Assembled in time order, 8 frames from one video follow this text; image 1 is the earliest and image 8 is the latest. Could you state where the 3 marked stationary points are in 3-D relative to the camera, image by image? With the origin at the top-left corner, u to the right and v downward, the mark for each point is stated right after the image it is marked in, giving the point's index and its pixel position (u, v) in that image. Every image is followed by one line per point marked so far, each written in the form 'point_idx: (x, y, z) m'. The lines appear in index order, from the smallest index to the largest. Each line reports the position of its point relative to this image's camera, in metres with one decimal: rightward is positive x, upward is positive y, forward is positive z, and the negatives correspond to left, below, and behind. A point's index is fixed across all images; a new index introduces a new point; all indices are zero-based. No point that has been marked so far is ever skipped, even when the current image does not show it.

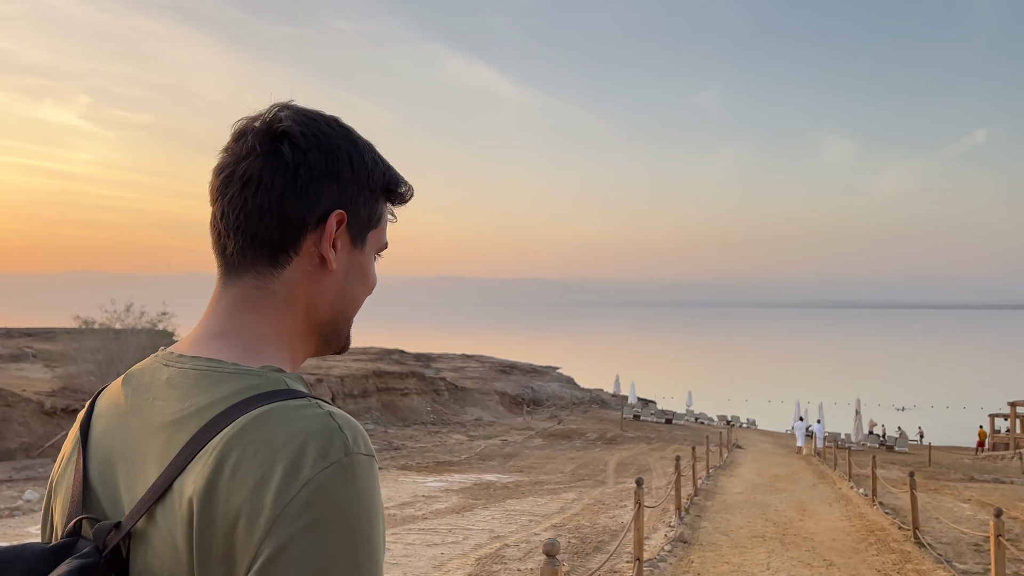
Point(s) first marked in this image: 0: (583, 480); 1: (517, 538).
0: (+1.6, -4.4, +19.3) m
1: (0.0, -2.9, +9.5) m
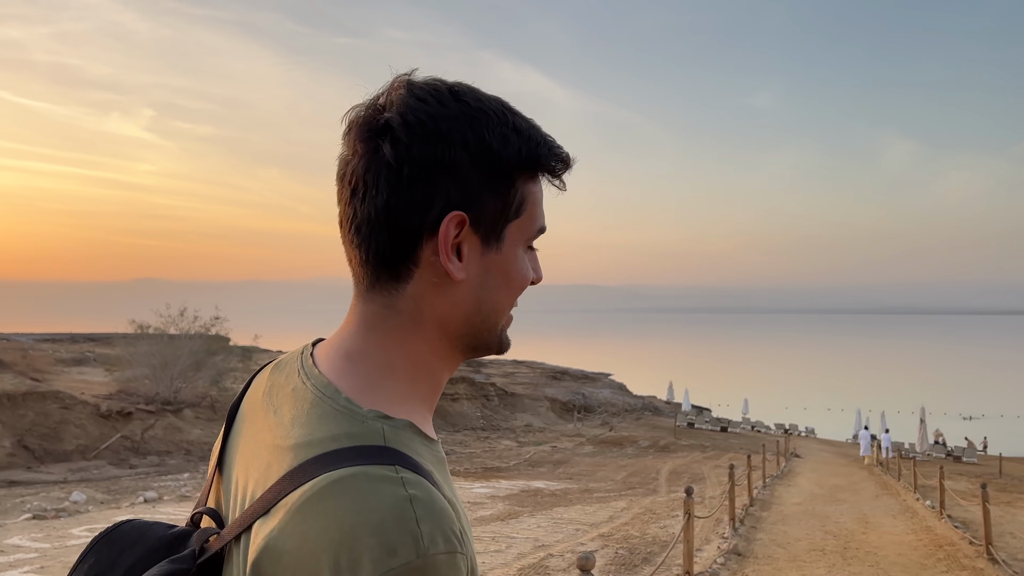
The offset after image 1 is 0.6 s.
0: (+2.8, -4.5, +18.8) m
1: (+0.5, -2.9, +9.2) m
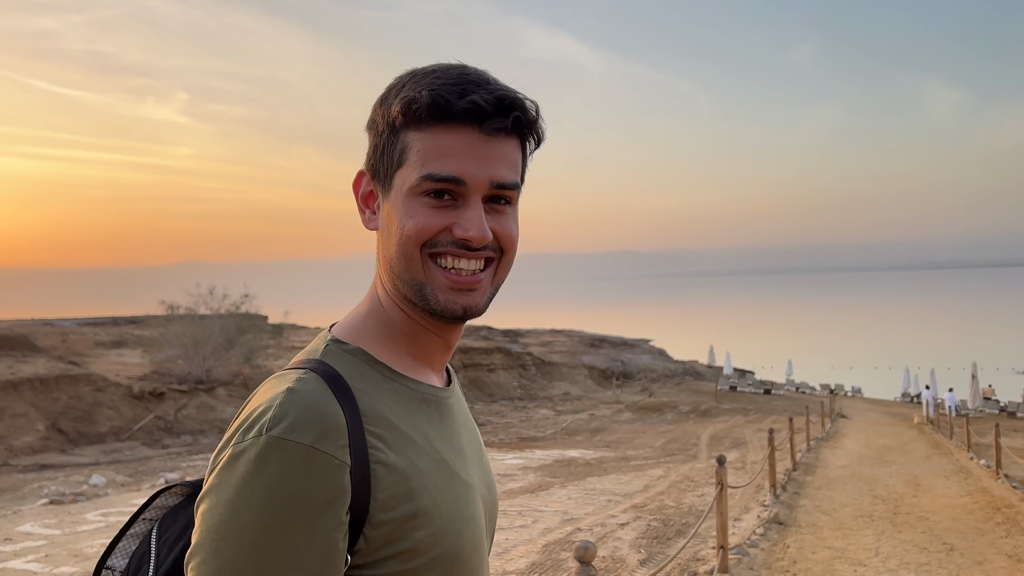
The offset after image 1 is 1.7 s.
0: (+3.5, -3.7, +18.3) m
1: (+0.8, -2.5, +8.8) m
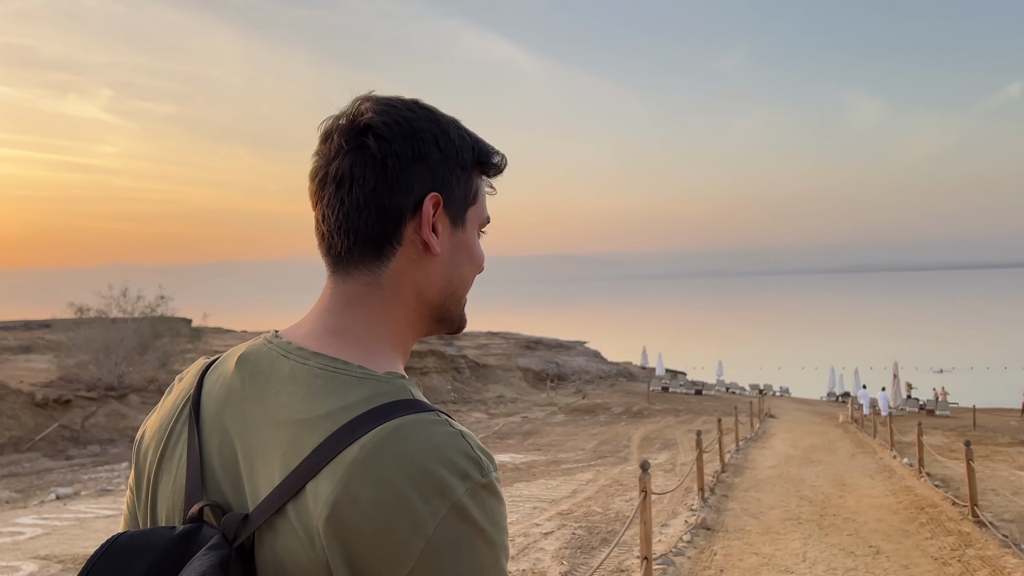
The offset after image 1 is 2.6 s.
0: (+2.0, -3.7, +18.1) m
1: (0.0, -2.4, +8.4) m
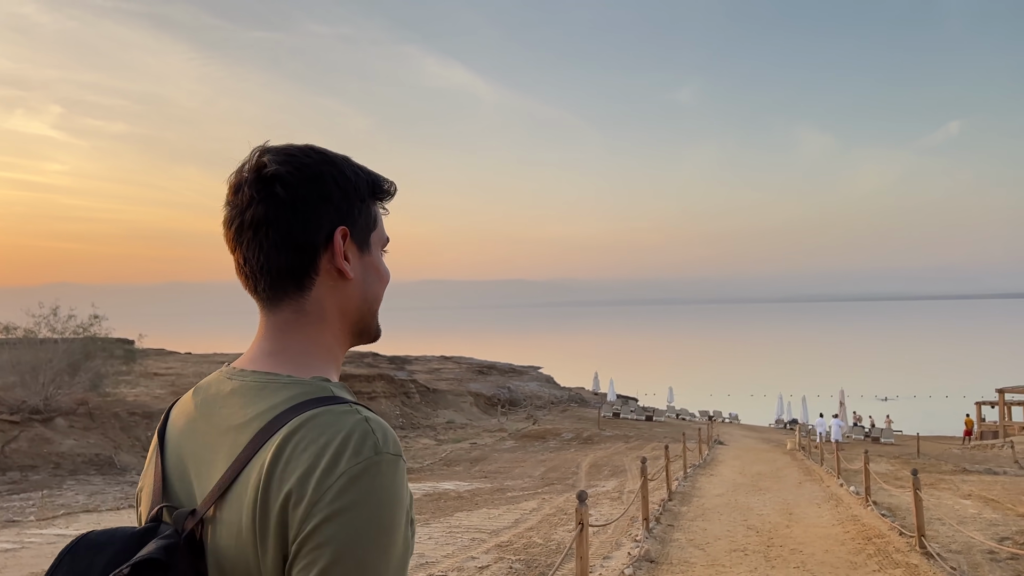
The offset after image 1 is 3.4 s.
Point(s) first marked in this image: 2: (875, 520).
0: (+0.8, -4.2, +17.7) m
1: (-0.6, -2.6, +7.9) m
2: (+4.8, -3.1, +11.1) m
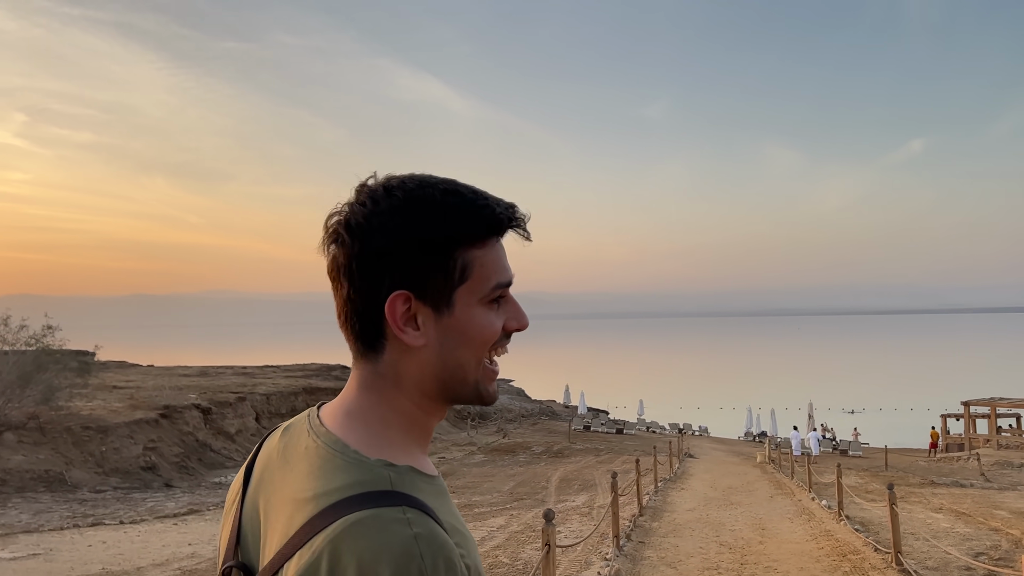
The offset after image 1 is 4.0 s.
0: (+0.2, -4.4, +17.3) m
1: (-0.9, -2.7, +7.5) m
2: (+4.4, -3.2, +10.9) m
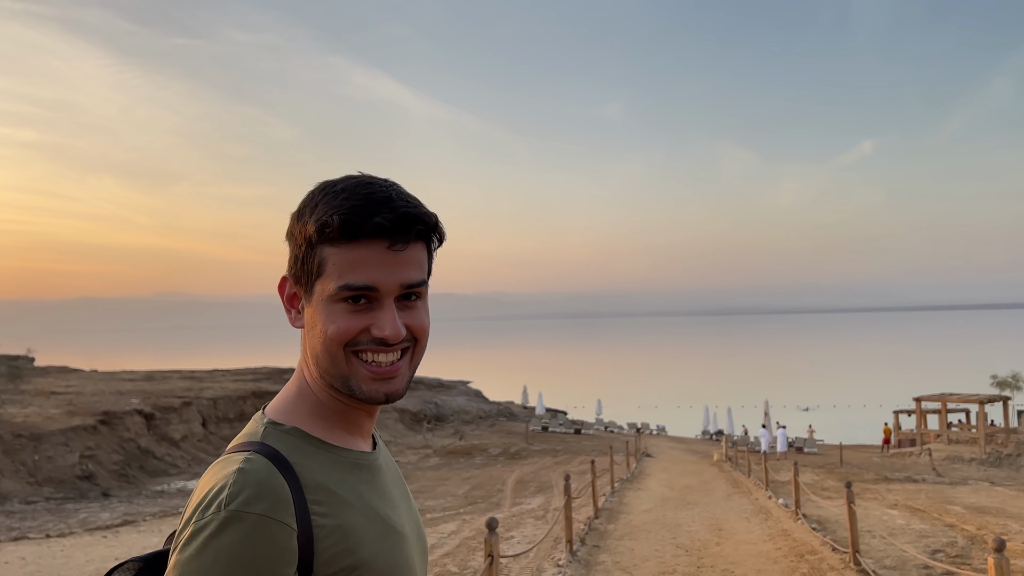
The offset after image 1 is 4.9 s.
0: (-0.8, -4.4, +16.9) m
1: (-1.4, -2.7, +7.1) m
2: (+3.8, -3.2, +10.7) m
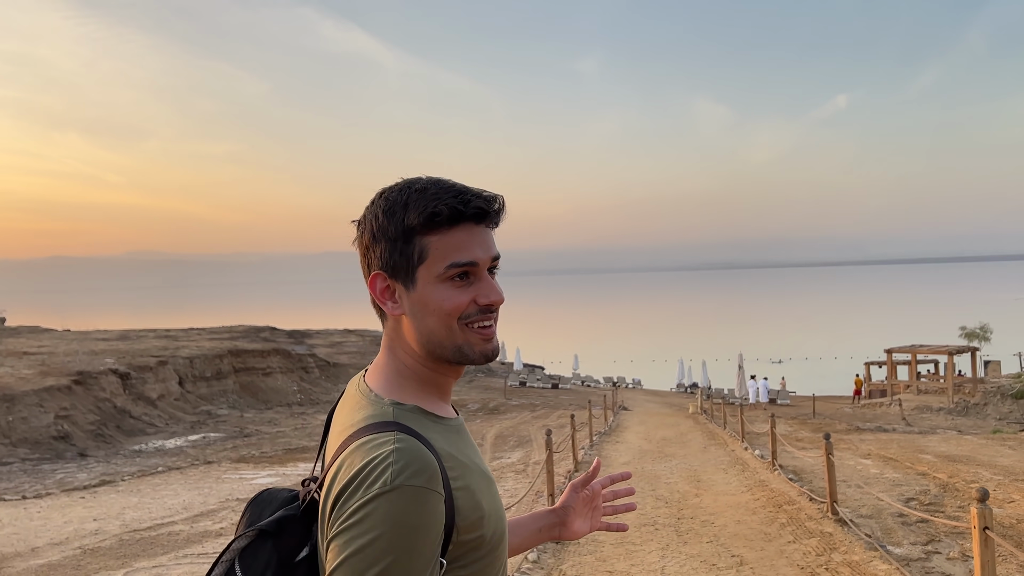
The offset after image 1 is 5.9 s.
0: (-1.2, -3.5, +17.0) m
1: (-1.5, -2.3, +7.1) m
2: (+3.5, -2.6, +10.9) m
